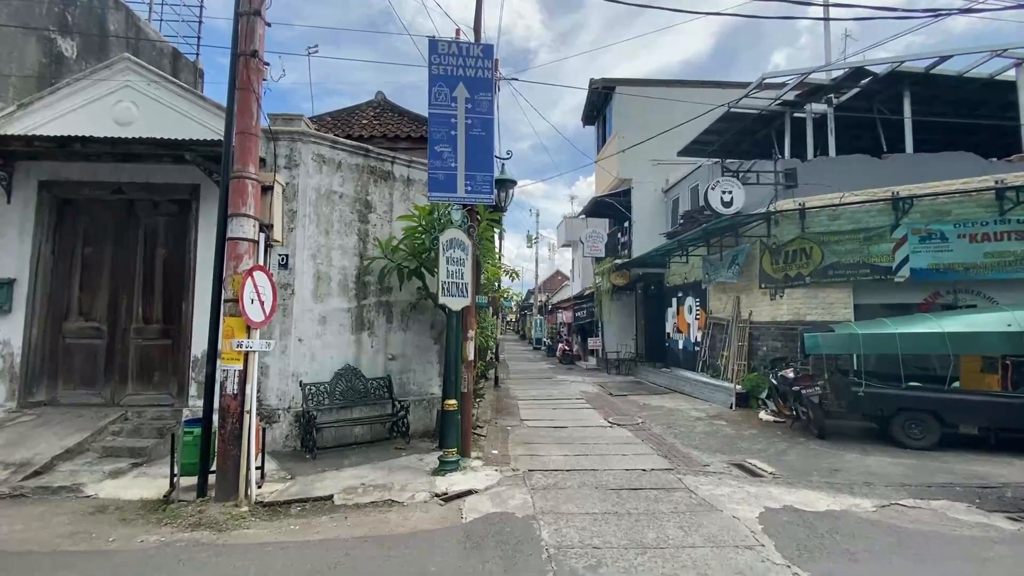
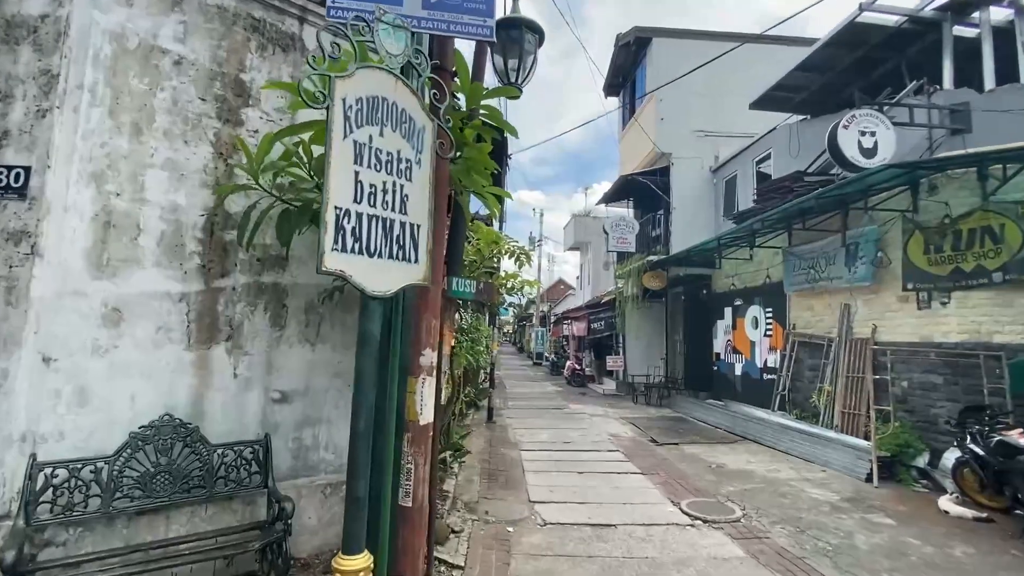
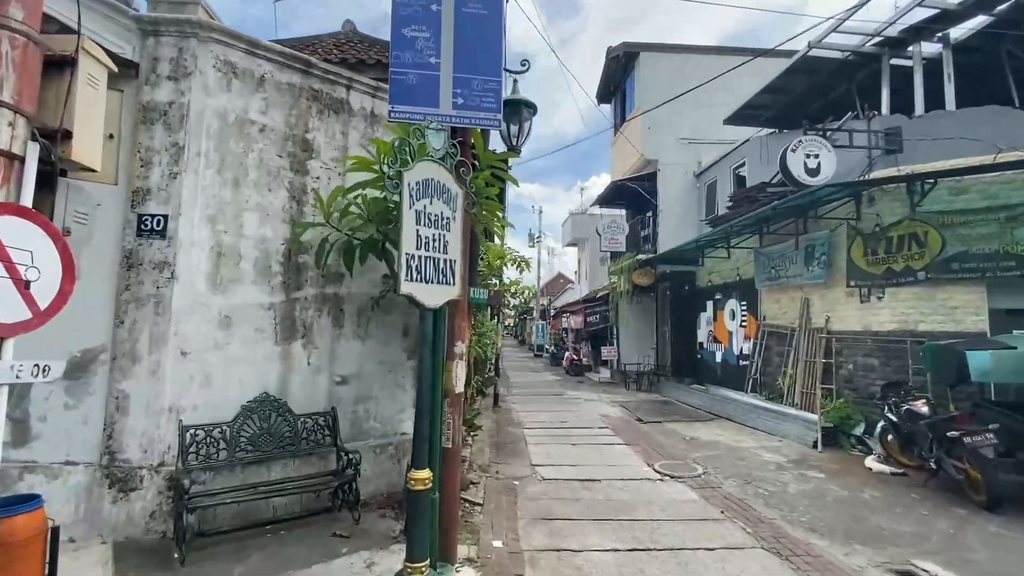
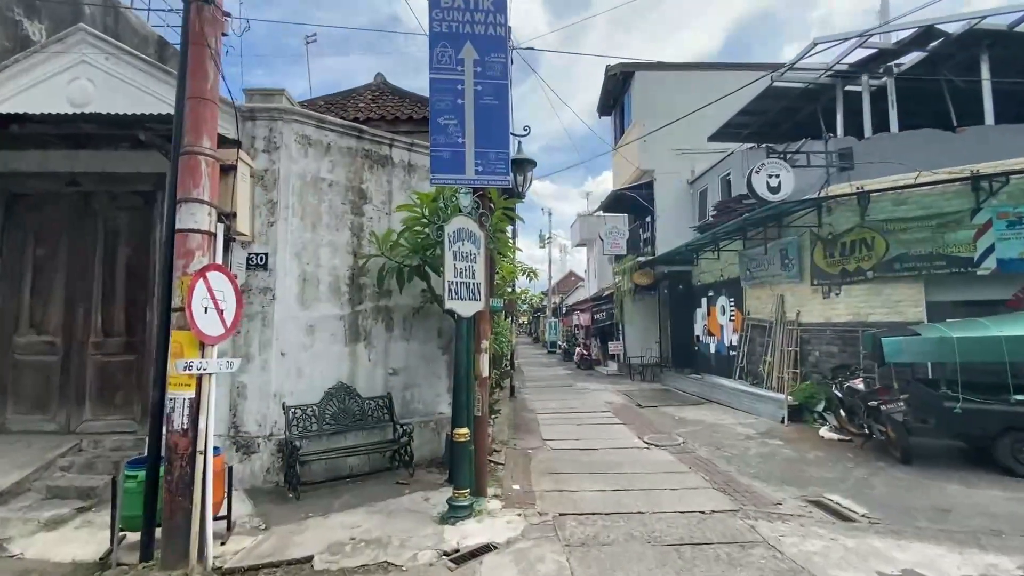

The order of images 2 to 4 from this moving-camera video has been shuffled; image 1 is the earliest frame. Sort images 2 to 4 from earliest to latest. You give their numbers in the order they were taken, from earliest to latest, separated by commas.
4, 3, 2
